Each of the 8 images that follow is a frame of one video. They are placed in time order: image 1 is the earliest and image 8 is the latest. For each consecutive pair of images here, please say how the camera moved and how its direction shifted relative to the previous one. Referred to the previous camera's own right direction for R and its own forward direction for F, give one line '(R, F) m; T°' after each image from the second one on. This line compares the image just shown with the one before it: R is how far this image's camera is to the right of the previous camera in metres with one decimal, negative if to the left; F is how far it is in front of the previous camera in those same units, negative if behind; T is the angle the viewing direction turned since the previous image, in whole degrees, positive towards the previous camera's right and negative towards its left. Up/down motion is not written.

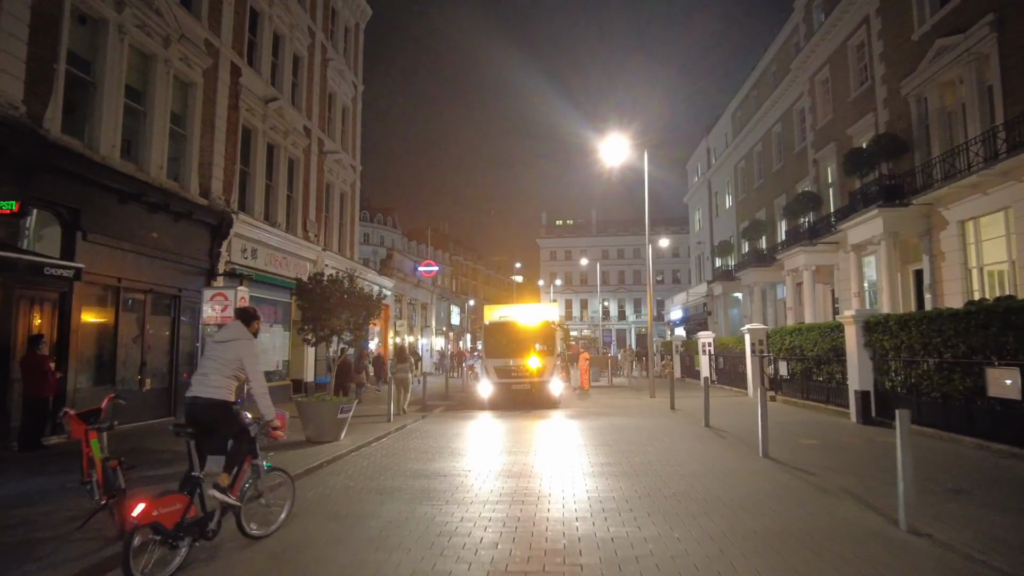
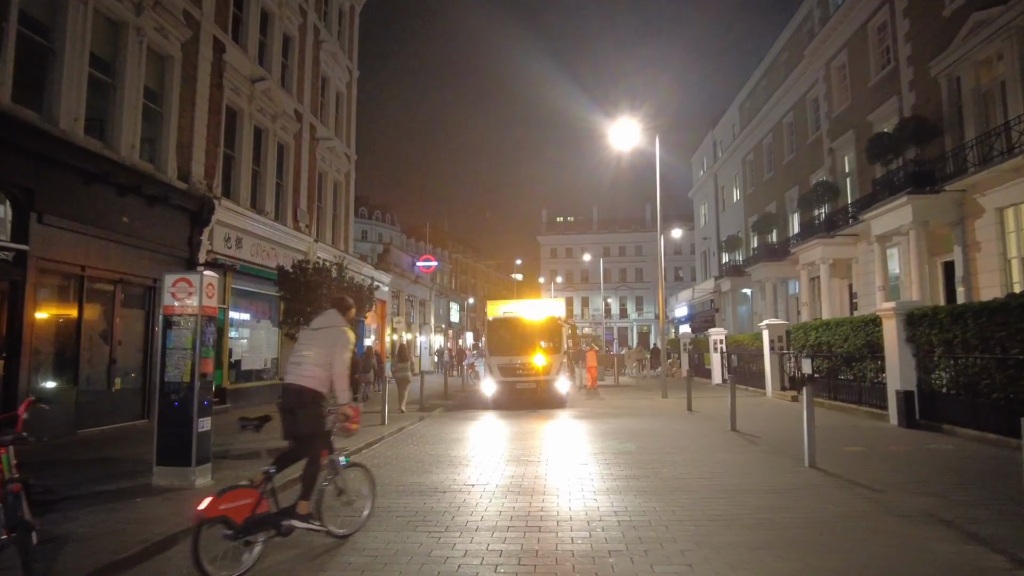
(-0.1, +1.2) m; 0°
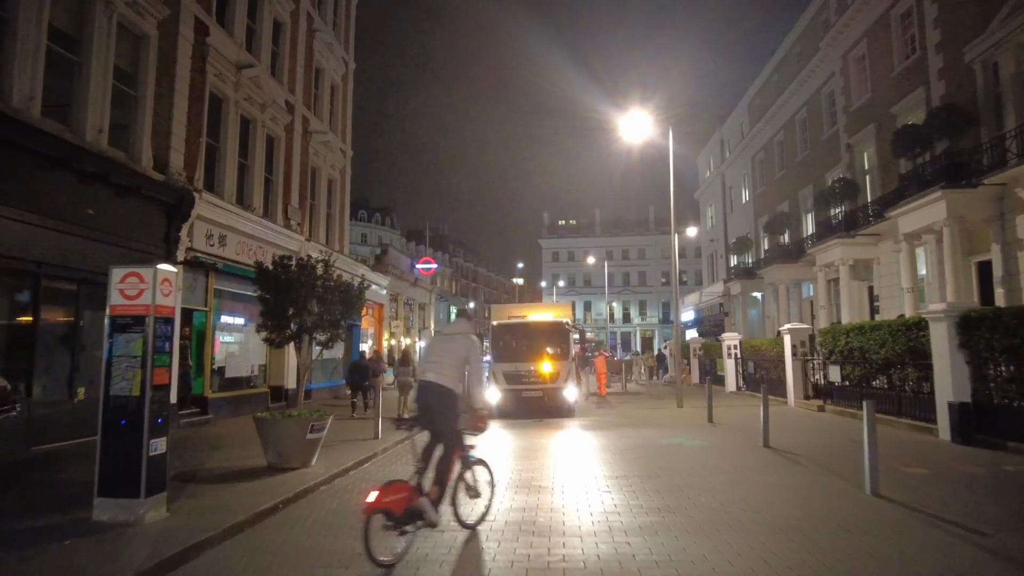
(-0.1, +1.2) m; 0°
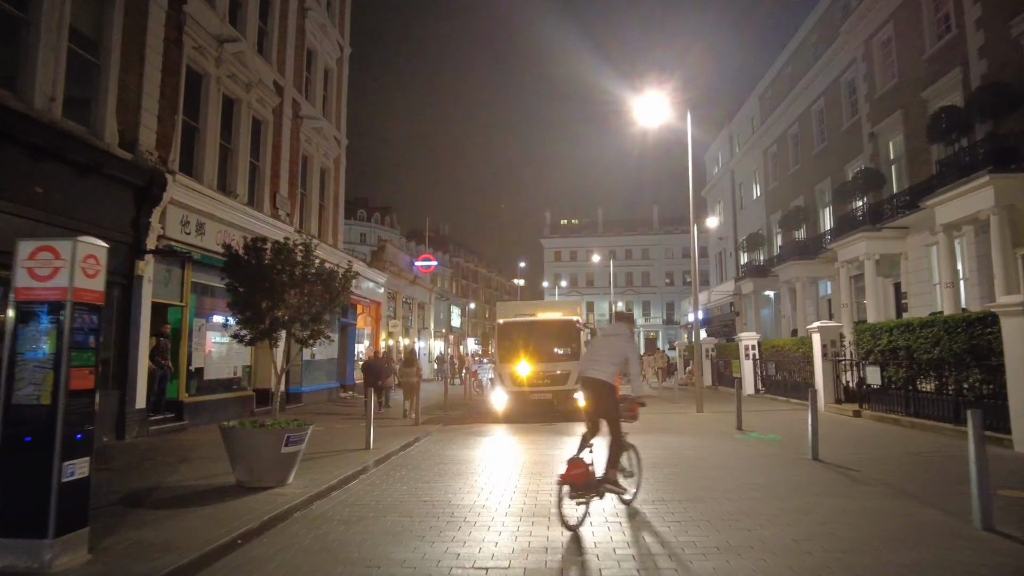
(-0.1, +1.4) m; 0°
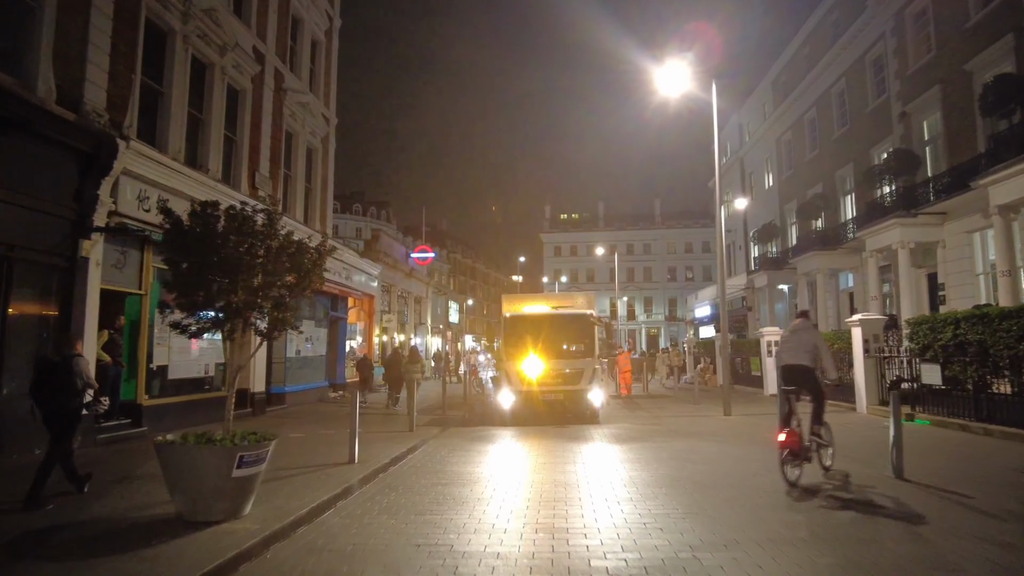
(-0.2, +1.8) m; 0°
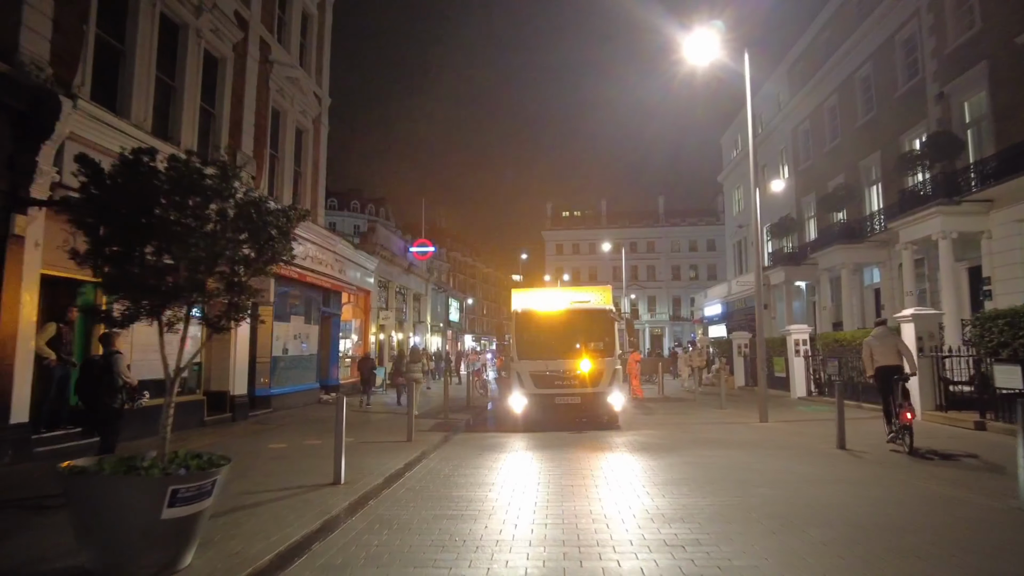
(-0.2, +1.7) m; 0°
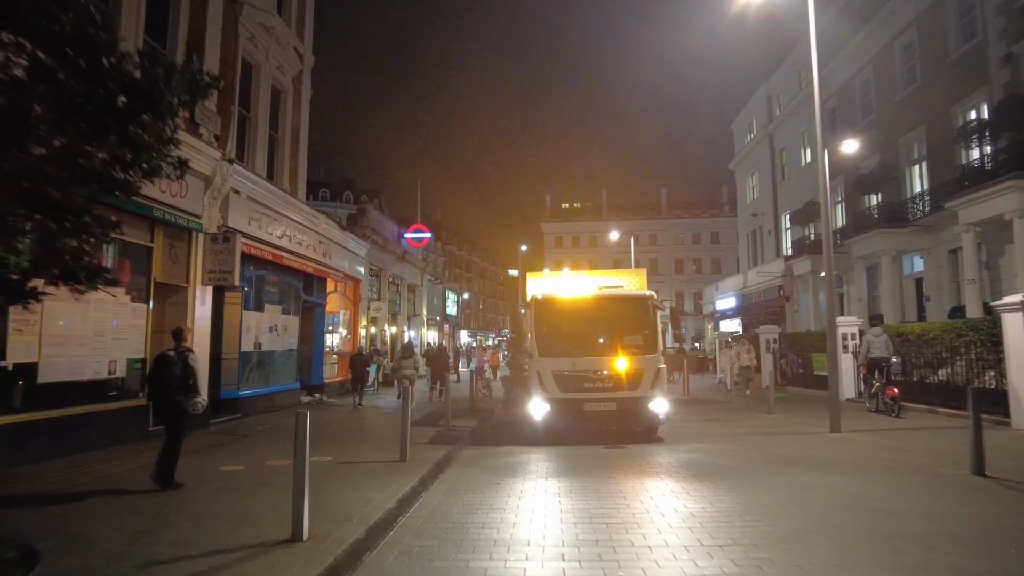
(-0.4, +2.6) m; 0°
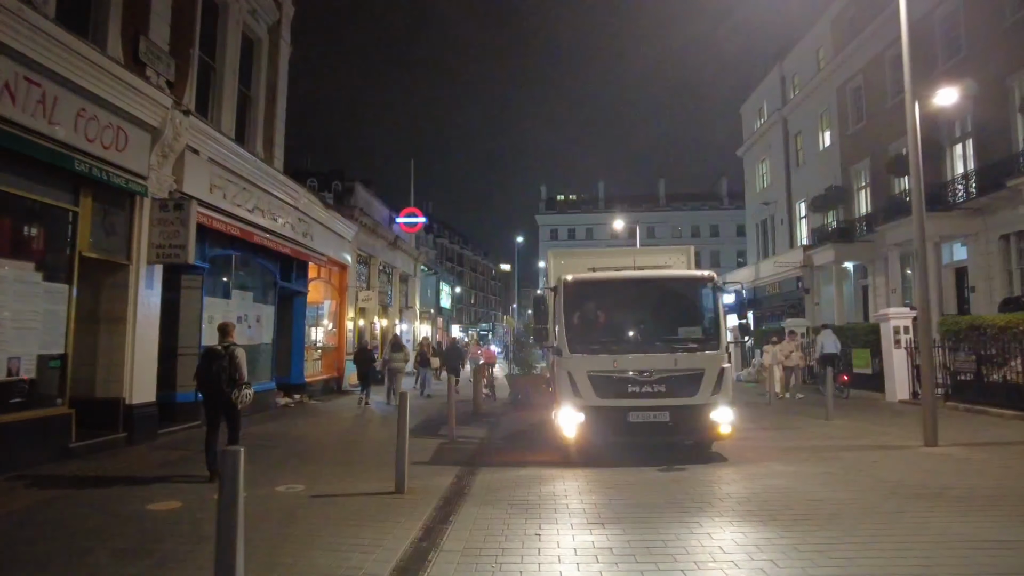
(-0.4, +2.3) m; +1°
